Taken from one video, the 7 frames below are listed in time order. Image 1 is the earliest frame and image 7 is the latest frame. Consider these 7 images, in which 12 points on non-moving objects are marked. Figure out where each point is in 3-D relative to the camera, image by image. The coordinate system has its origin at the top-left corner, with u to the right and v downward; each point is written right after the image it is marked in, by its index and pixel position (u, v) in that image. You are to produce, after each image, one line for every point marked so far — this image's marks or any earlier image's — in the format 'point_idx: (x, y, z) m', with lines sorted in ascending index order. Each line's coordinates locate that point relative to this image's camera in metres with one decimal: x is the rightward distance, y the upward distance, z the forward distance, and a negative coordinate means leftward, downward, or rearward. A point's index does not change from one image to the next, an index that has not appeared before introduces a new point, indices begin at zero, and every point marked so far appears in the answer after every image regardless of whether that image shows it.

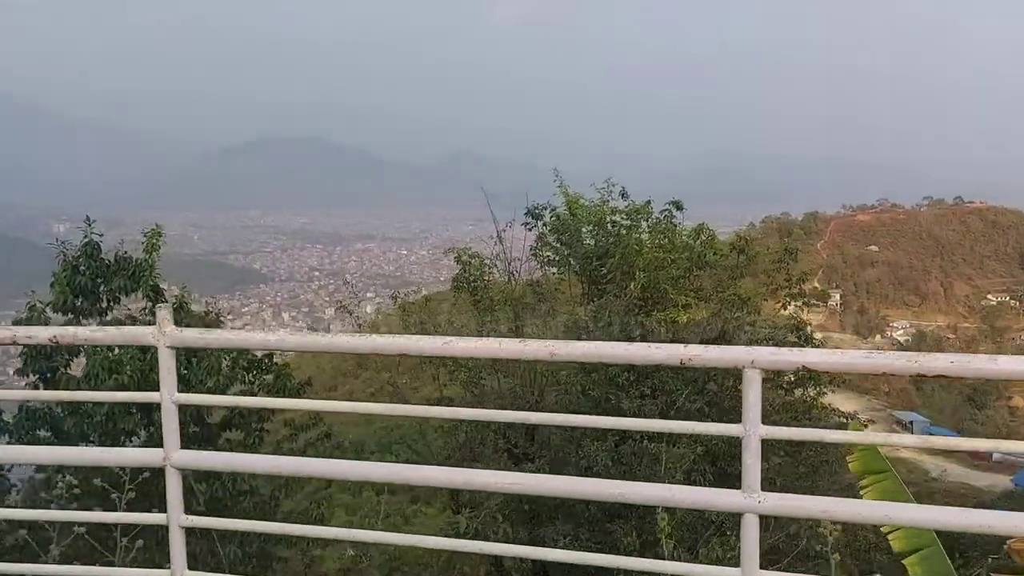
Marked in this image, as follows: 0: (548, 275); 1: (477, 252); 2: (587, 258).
0: (+0.6, +0.3, +13.2) m
1: (-0.7, +0.7, +13.3) m
2: (+1.3, +0.5, +12.2) m
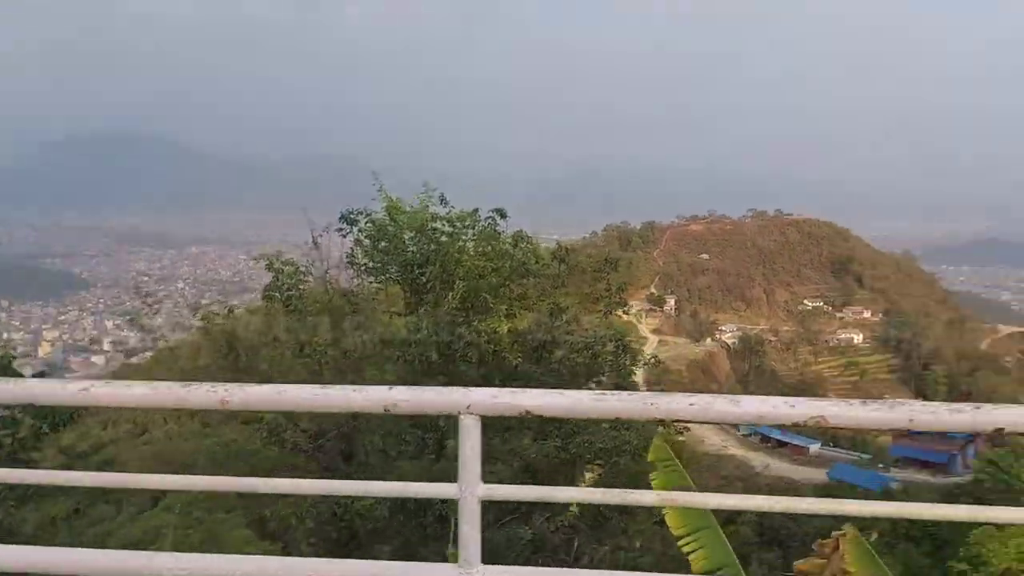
0: (-2.6, +0.1, +12.4) m
1: (-3.9, +0.5, +12.2) m
2: (-1.7, +0.4, +11.6) m
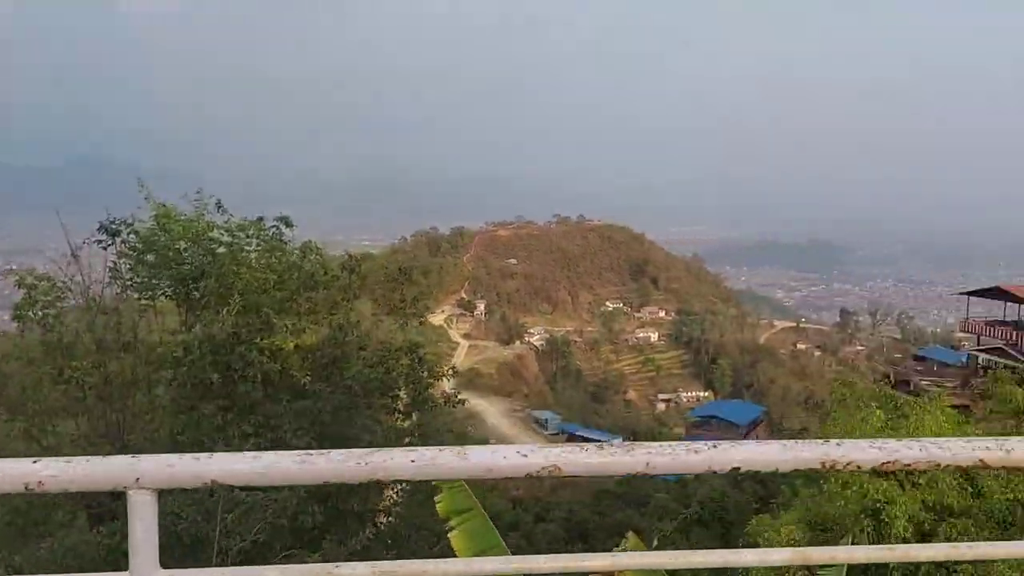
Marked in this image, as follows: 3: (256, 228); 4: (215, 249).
0: (-6.0, -0.2, +10.9) m
1: (-7.2, +0.2, +10.5) m
2: (-4.9, +0.1, +10.4) m
3: (-4.0, +1.0, +11.0) m
4: (-4.5, +0.6, +10.5) m
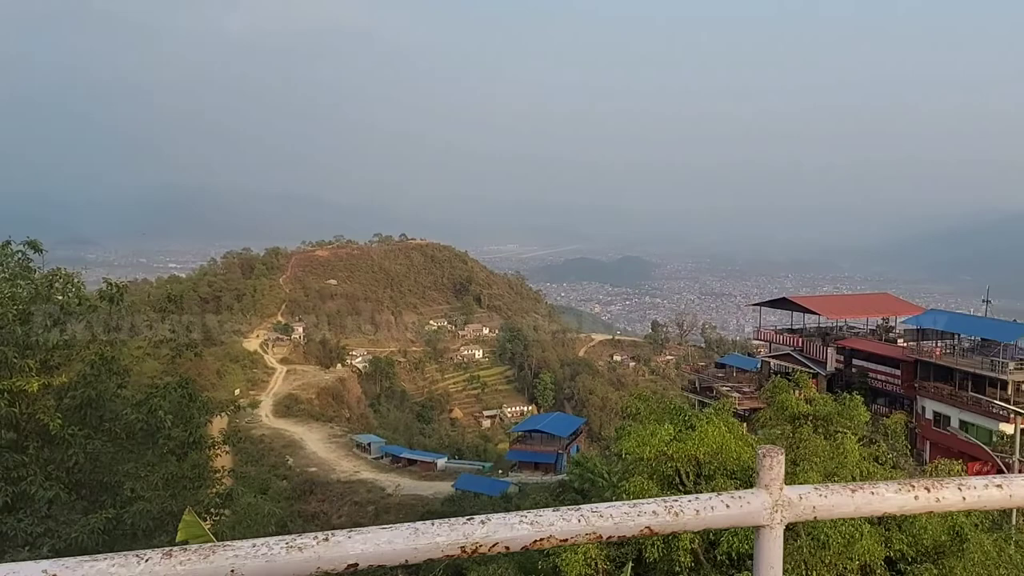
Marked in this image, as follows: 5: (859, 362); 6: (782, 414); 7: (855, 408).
0: (-8.8, -0.6, +8.8) m
1: (-9.8, -0.2, +8.0) m
2: (-7.6, -0.3, +8.5) m
3: (-6.9, +0.6, +9.3) m
4: (-7.2, +0.2, +8.7) m
5: (+9.2, -1.9, +18.3) m
6: (+3.0, -1.7, +8.8) m
7: (+4.0, -1.6, +8.8) m
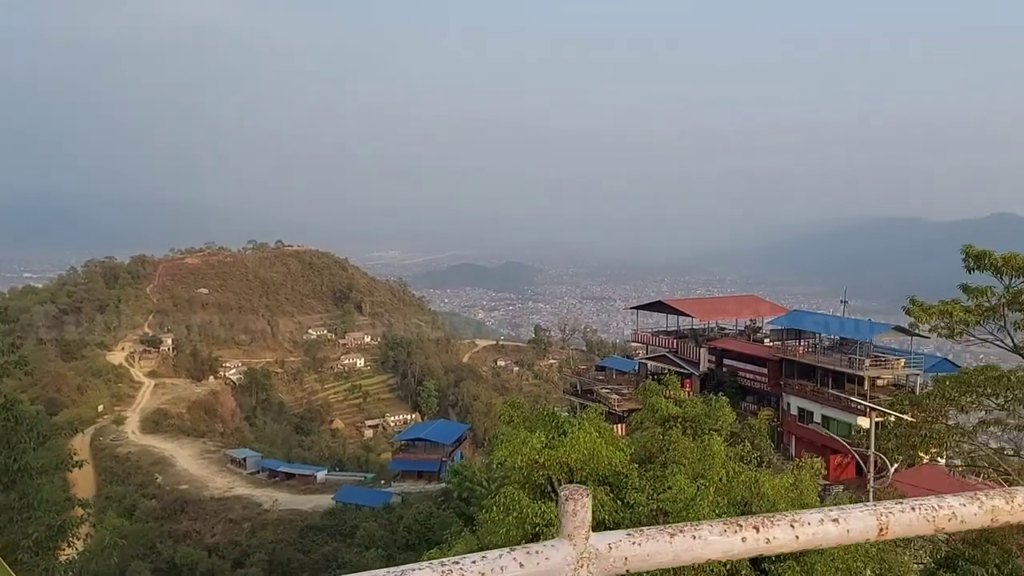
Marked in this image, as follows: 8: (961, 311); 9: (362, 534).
0: (-10.2, -0.7, +7.0) m
1: (-11.1, -0.3, +6.1) m
2: (-9.0, -0.4, +6.9) m
3: (-8.4, +0.4, +7.9) m
4: (-8.6, +0.1, +7.2) m
5: (+6.0, -2.0, +19.3) m
6: (+1.5, -1.7, +8.9) m
7: (+2.4, -1.7, +9.1) m
8: (+4.7, -0.3, +7.3) m
9: (-3.7, -6.1, +17.4) m
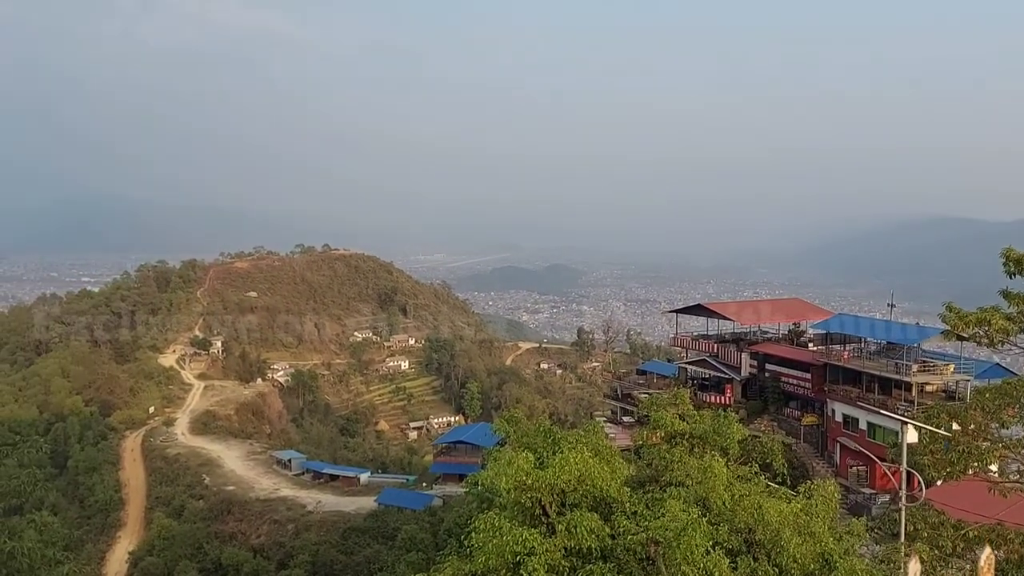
0: (-9.9, -0.8, +7.5) m
1: (-10.8, -0.4, +6.7) m
2: (-8.7, -0.5, +7.4) m
3: (-8.1, +0.4, +8.3) m
4: (-8.3, 0.0, +7.7) m
5: (+7.0, -2.1, +18.8) m
6: (+1.9, -1.8, +8.8) m
7: (+2.8, -1.7, +8.8) m
8: (+5.0, -0.3, +7.0) m
9: (-2.7, -6.2, +17.5) m
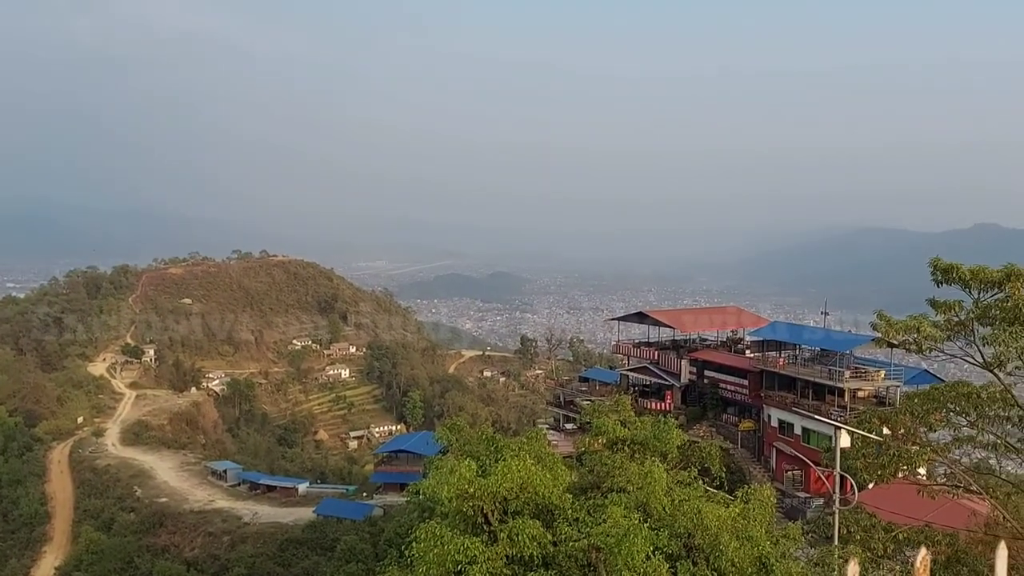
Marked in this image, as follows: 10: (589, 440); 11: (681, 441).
0: (-10.5, -0.8, +6.7) m
1: (-11.3, -0.4, +5.7) m
2: (-9.3, -0.5, +6.6) m
3: (-8.7, +0.3, +7.6) m
4: (-8.9, 0.0, +6.9) m
5: (+5.5, -2.3, +19.3) m
6: (+1.1, -1.9, +8.8) m
7: (+2.0, -1.8, +8.9) m
8: (+4.4, -0.4, +7.3) m
9: (-4.2, -6.3, +17.1) m
10: (+1.0, -2.0, +9.2) m
11: (+2.2, -2.0, +9.1) m
